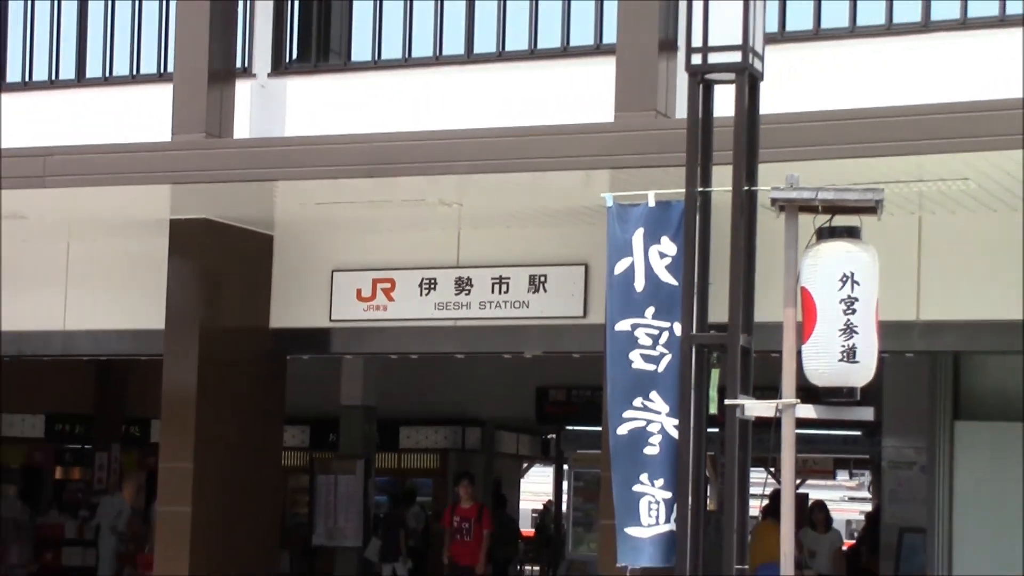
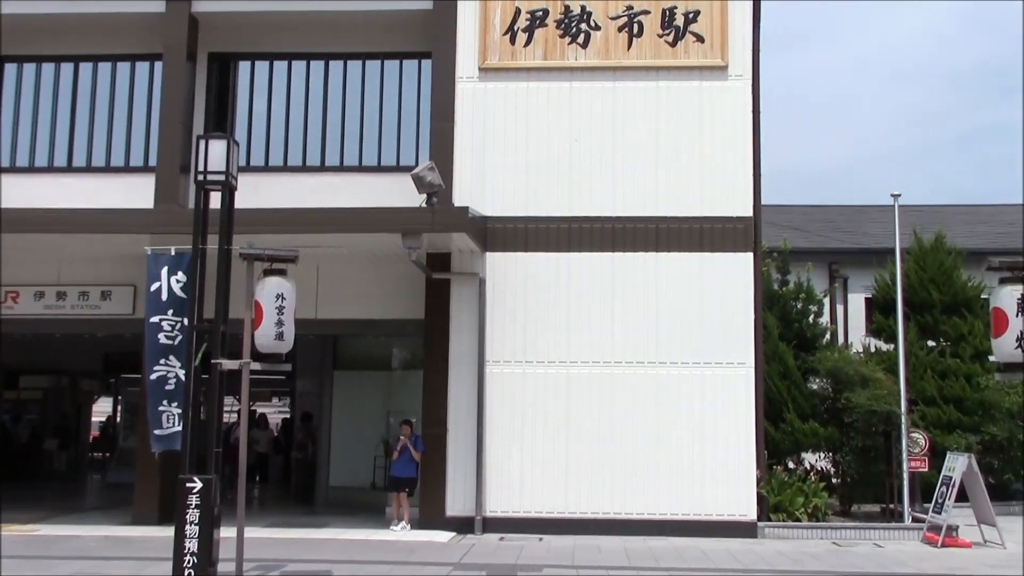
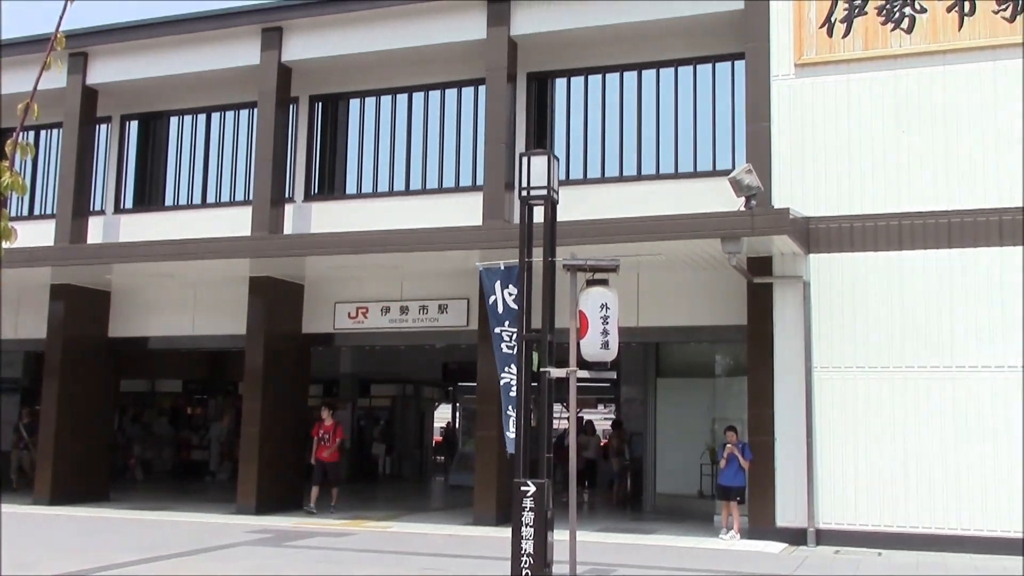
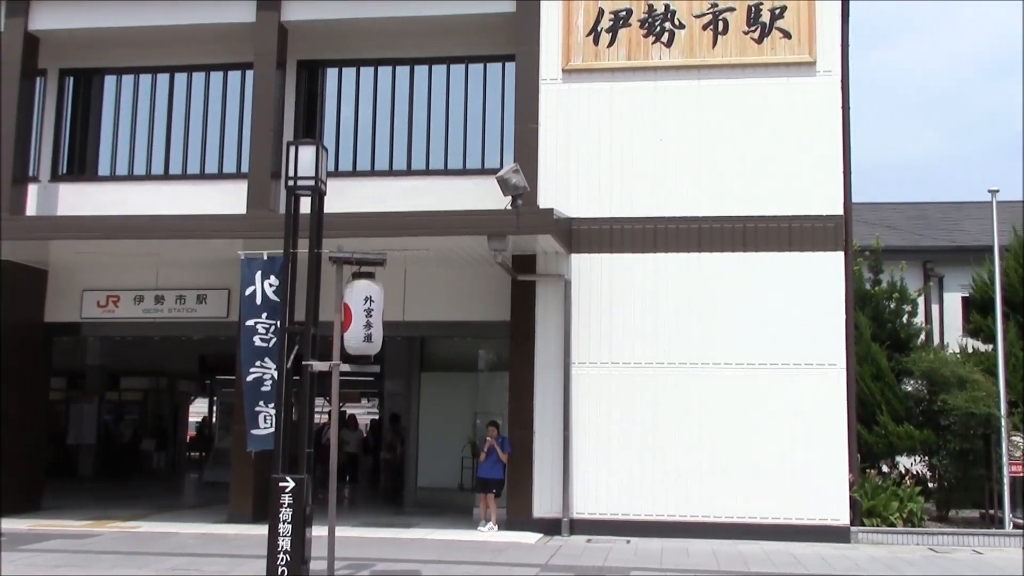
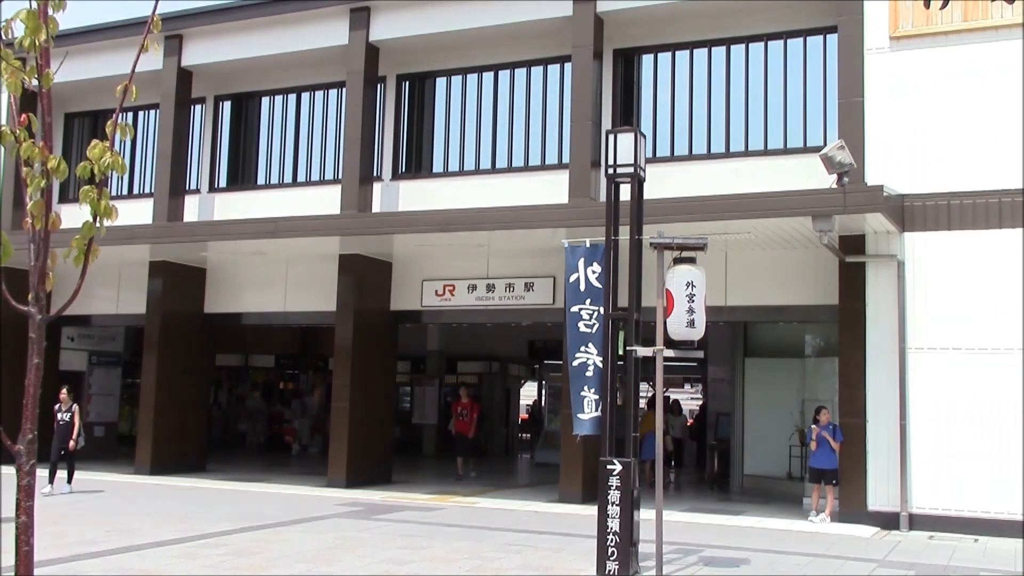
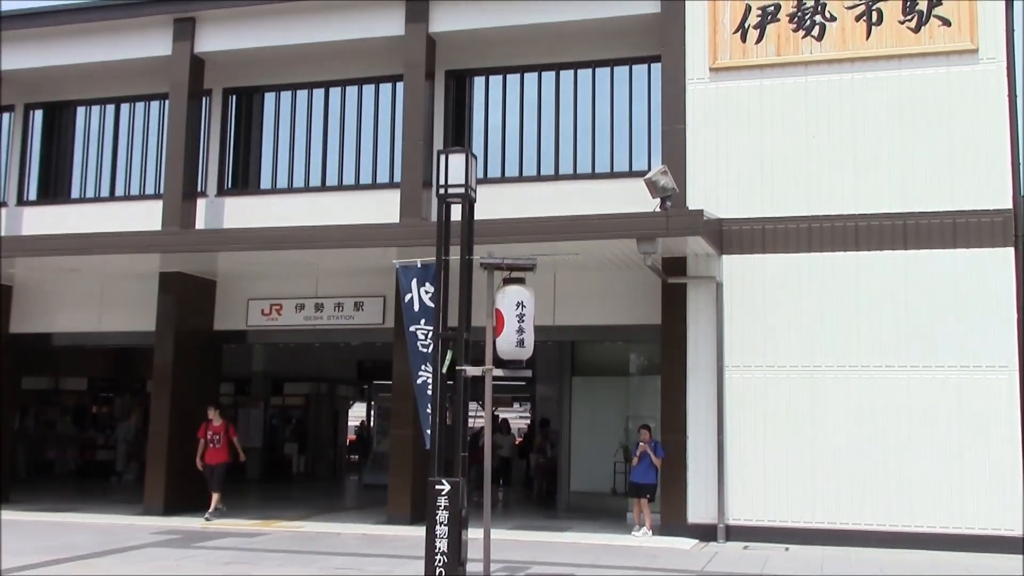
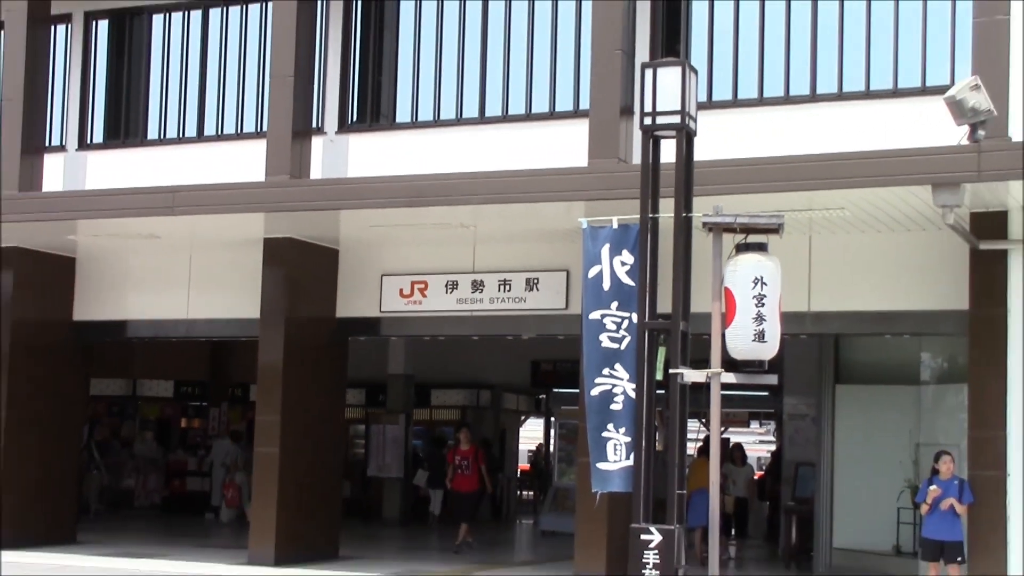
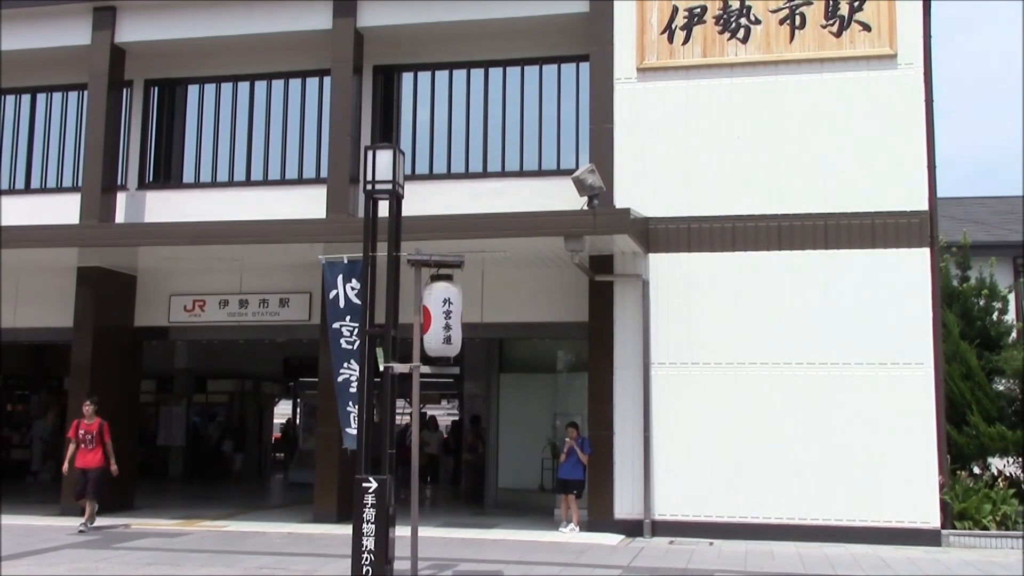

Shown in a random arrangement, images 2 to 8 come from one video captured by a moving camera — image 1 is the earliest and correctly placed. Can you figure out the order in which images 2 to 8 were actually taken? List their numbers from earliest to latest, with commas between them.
7, 5, 3, 6, 8, 4, 2
